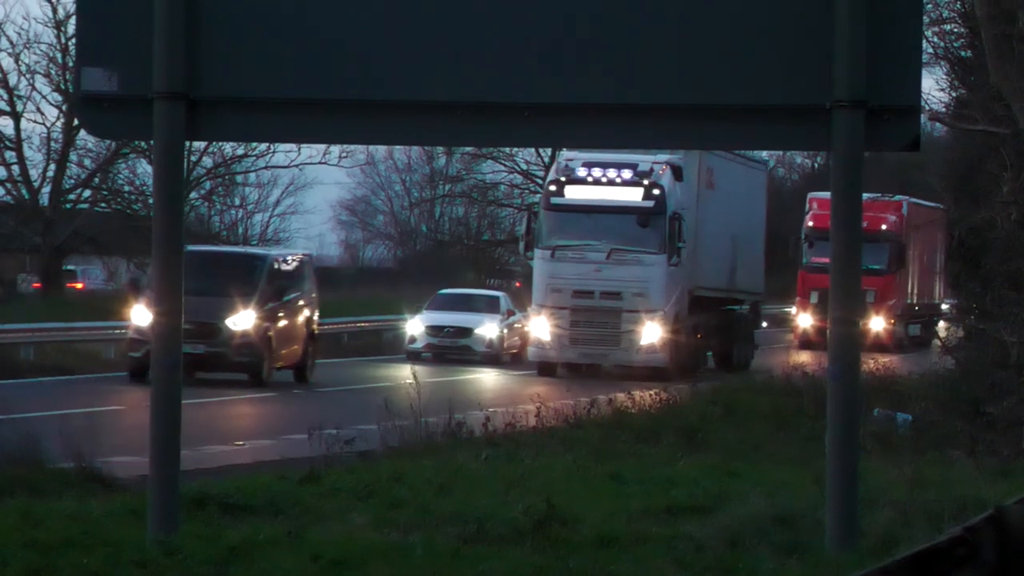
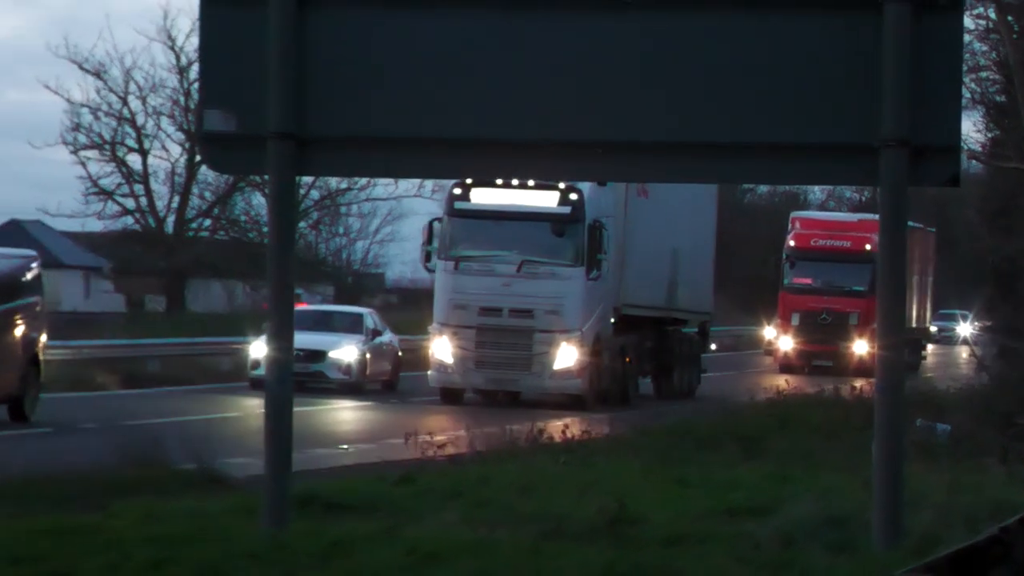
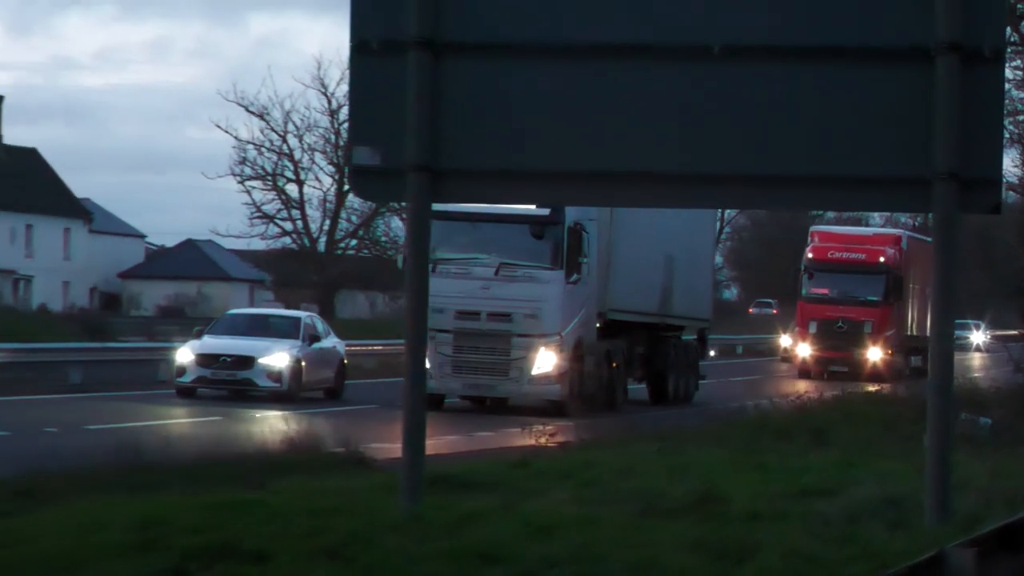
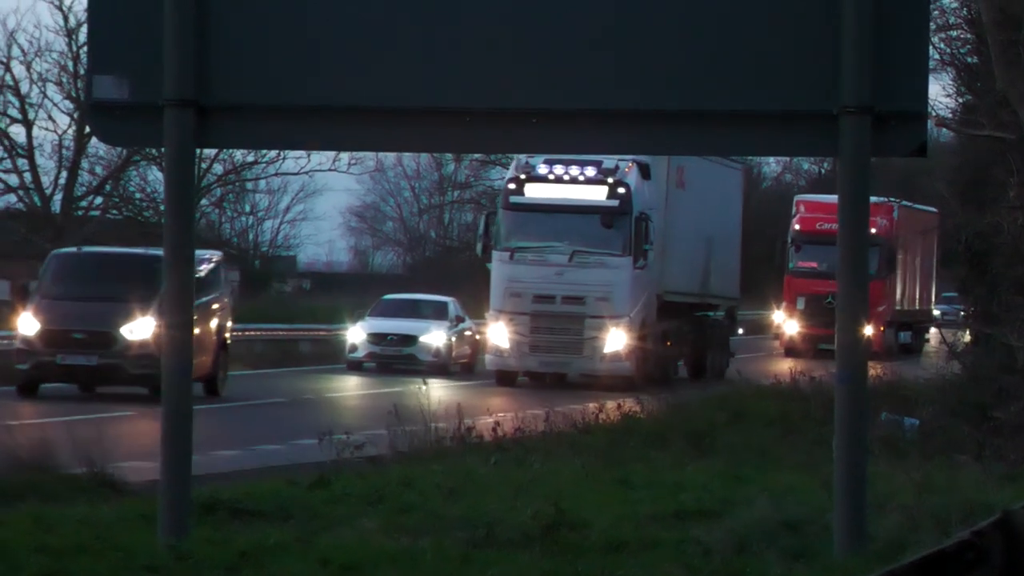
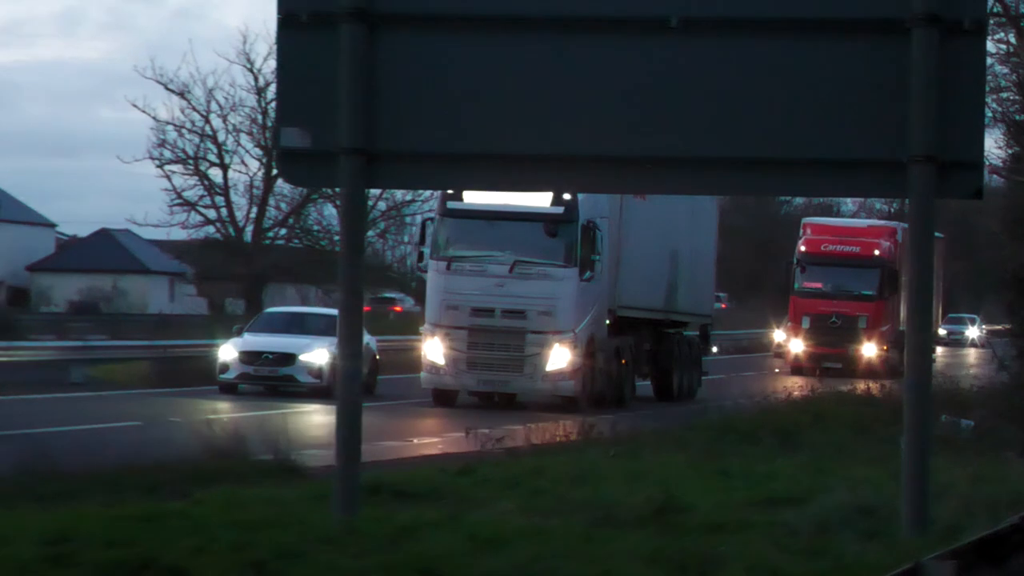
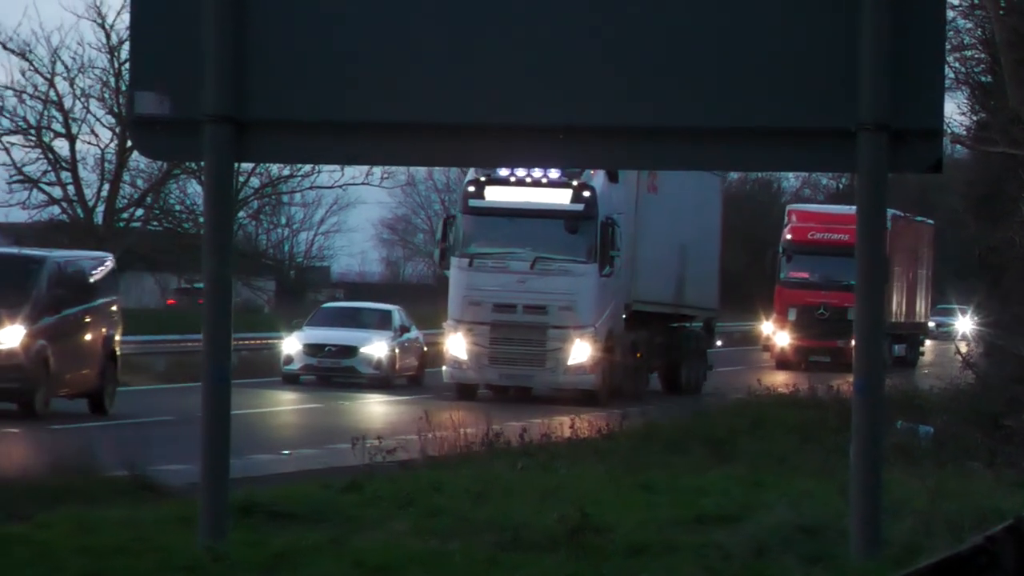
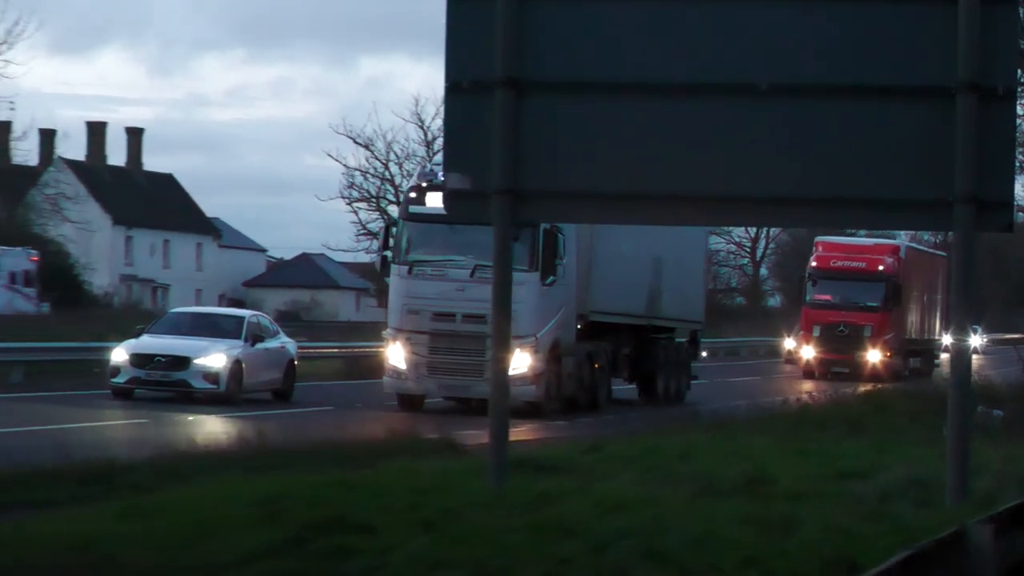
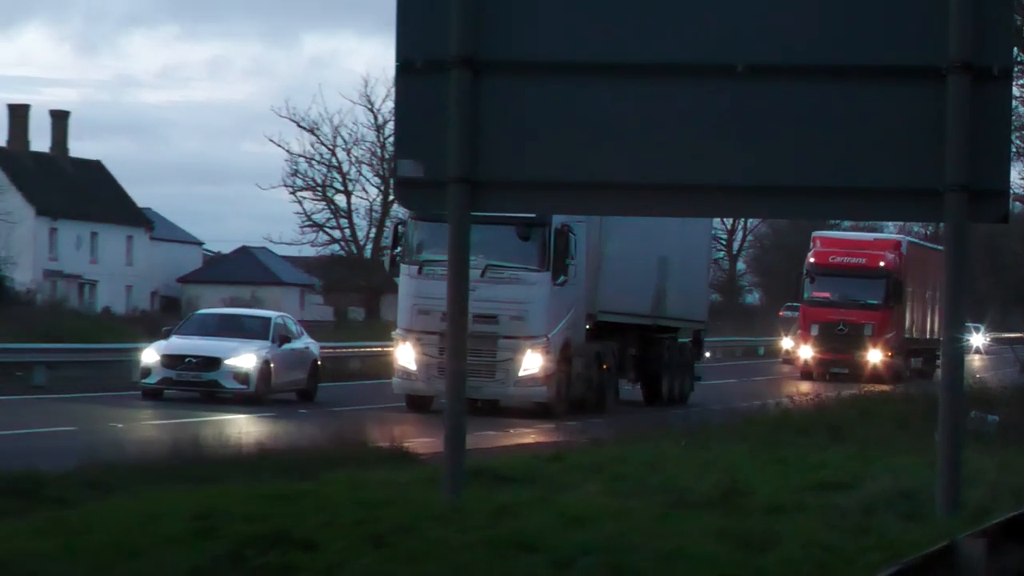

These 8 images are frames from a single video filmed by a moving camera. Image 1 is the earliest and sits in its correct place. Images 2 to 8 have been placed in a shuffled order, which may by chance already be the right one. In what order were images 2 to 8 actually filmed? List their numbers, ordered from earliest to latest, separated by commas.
4, 6, 2, 5, 3, 8, 7
